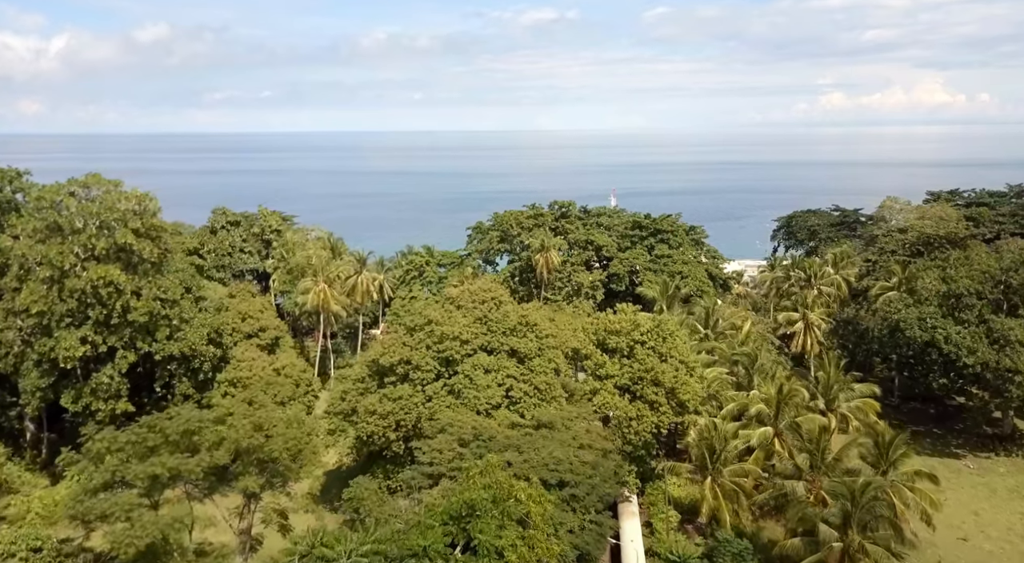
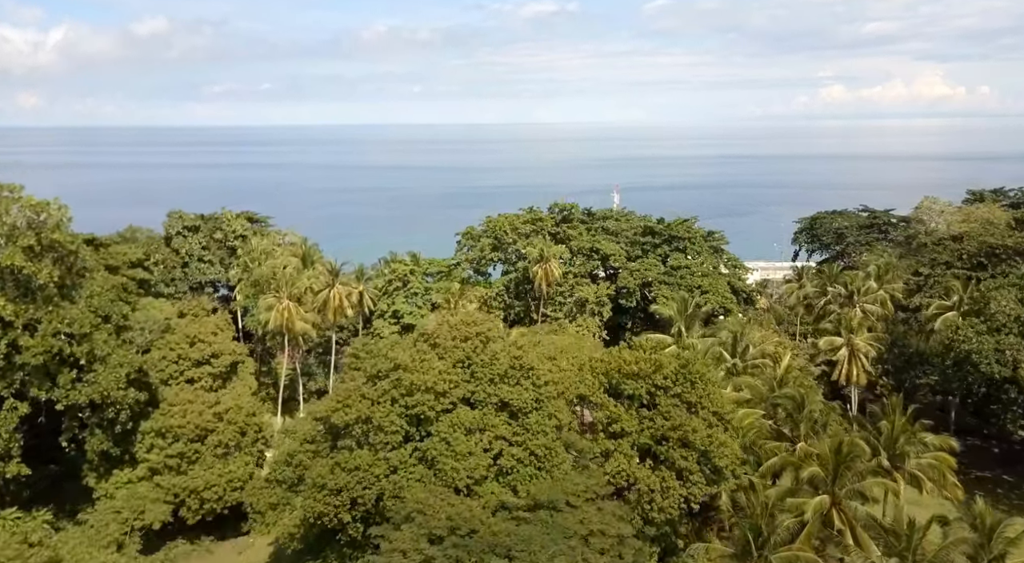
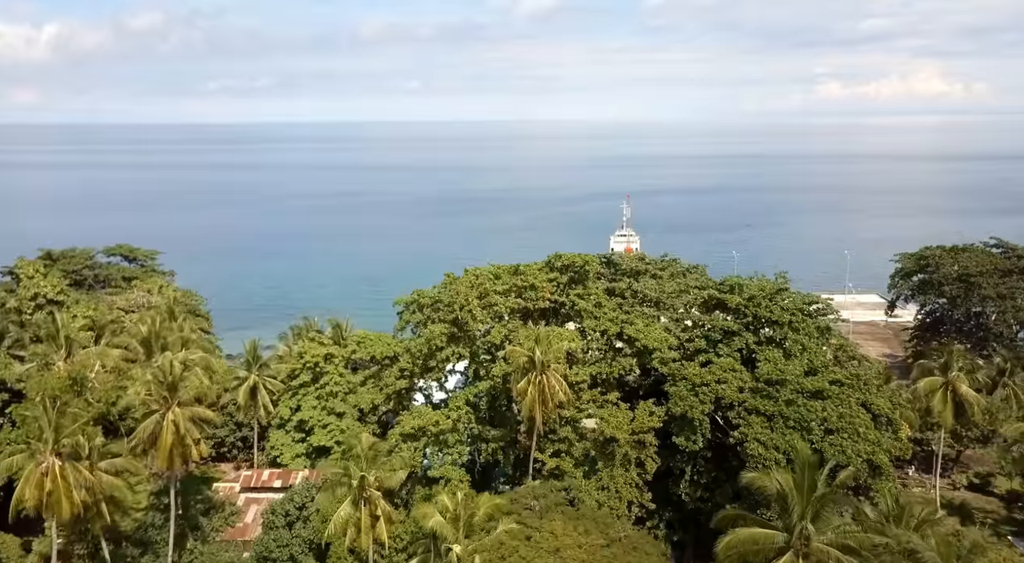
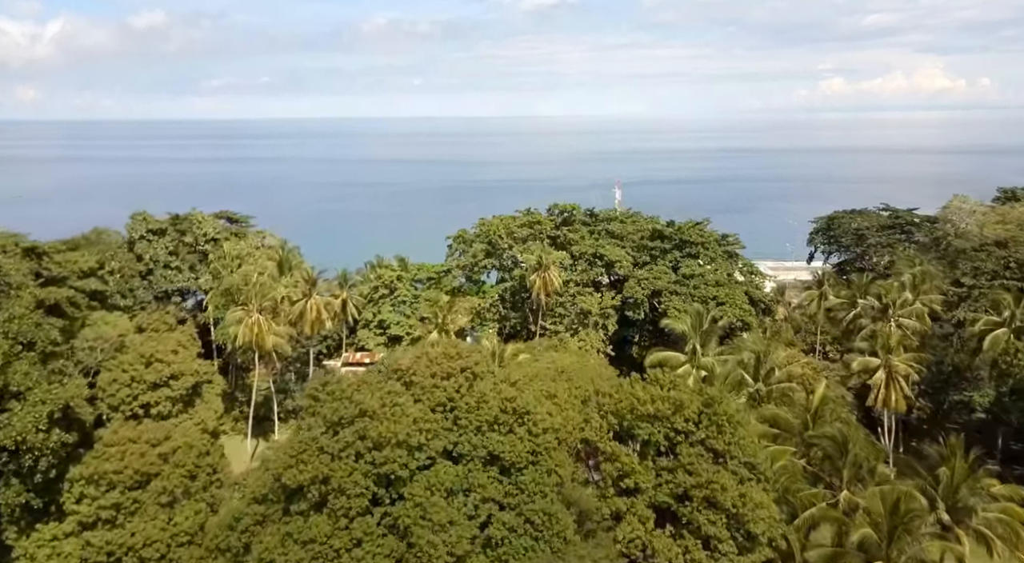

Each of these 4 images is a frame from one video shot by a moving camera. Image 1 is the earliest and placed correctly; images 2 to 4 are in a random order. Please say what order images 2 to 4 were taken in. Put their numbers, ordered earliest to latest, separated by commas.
2, 4, 3
